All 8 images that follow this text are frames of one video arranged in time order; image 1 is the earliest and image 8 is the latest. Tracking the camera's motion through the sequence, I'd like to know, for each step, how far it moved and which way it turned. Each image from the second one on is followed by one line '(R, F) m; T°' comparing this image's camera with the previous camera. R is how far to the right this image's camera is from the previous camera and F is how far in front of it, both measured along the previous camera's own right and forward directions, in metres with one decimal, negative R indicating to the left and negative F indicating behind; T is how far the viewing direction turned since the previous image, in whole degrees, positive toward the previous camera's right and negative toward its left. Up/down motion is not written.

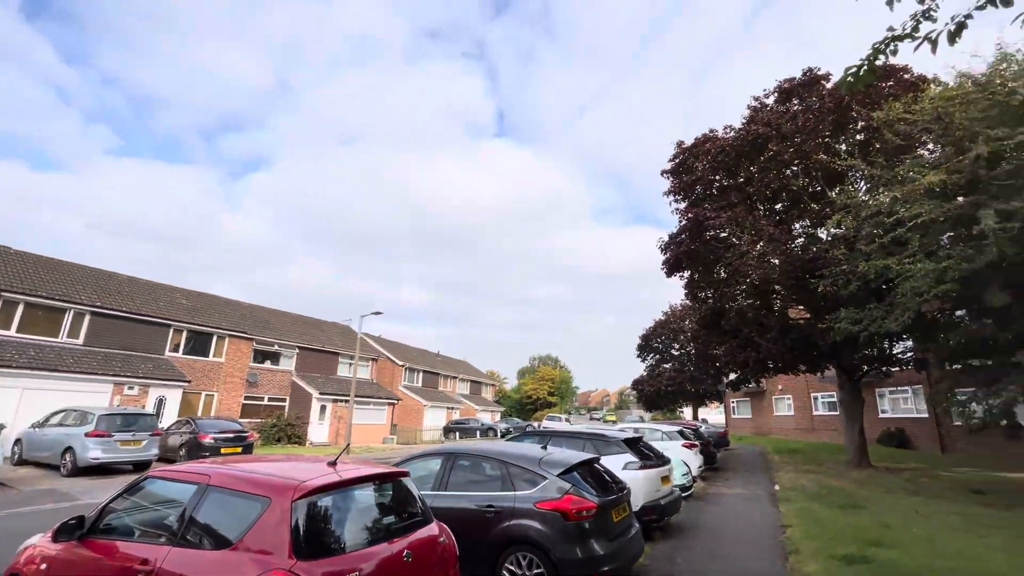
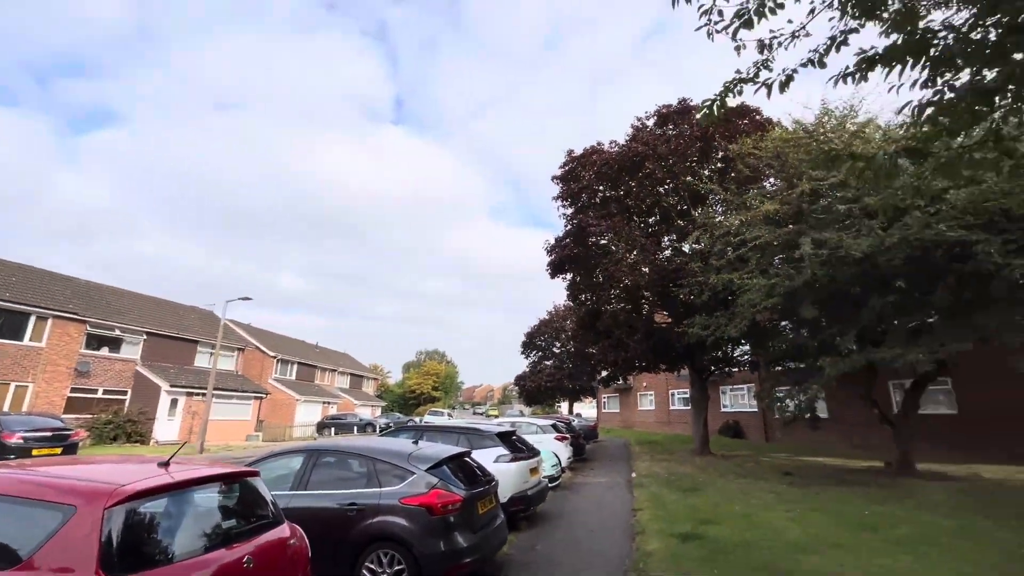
(+0.1, 0.0) m; +13°
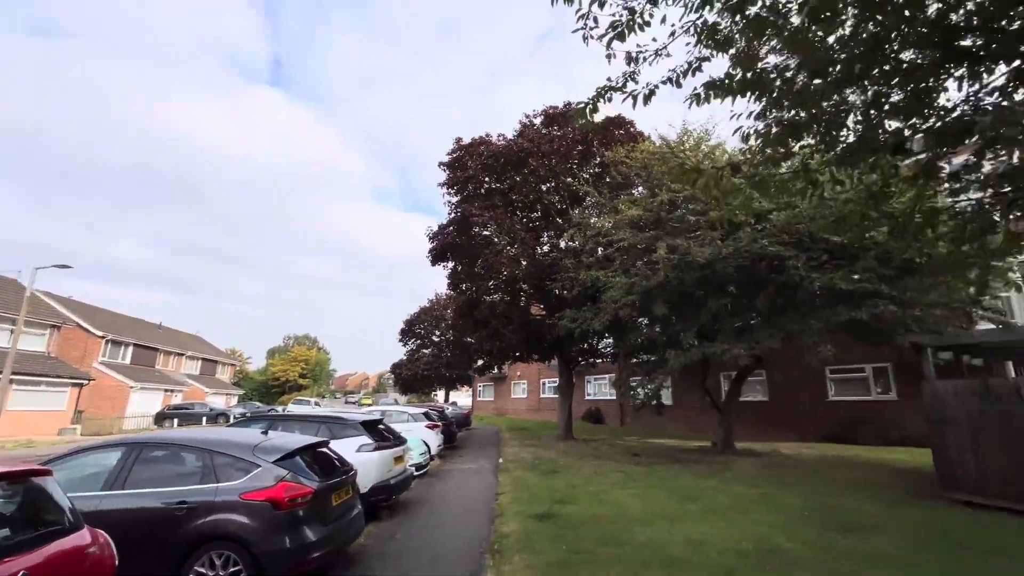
(+0.1, 0.0) m; +14°
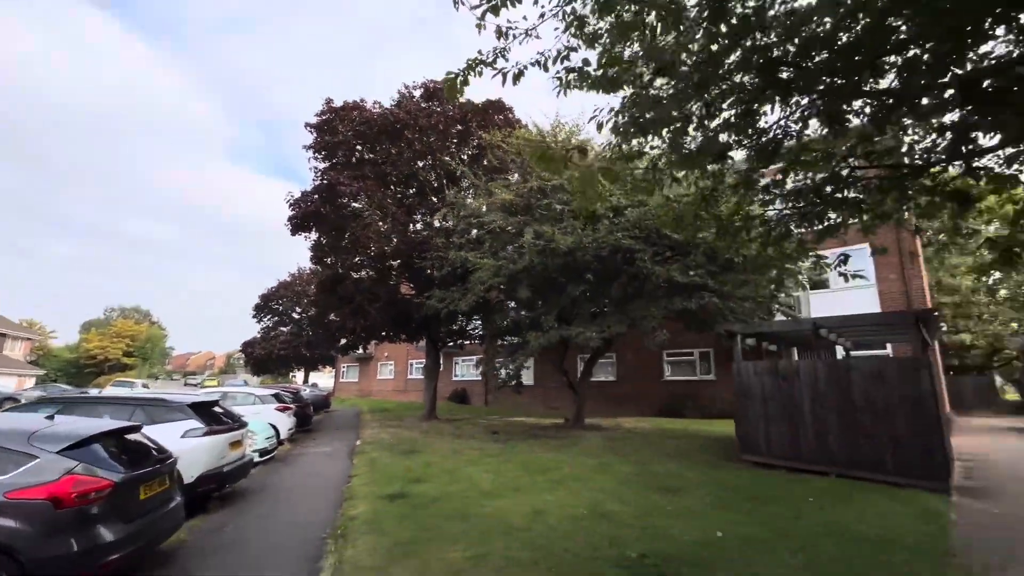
(+0.2, +0.1) m; +15°
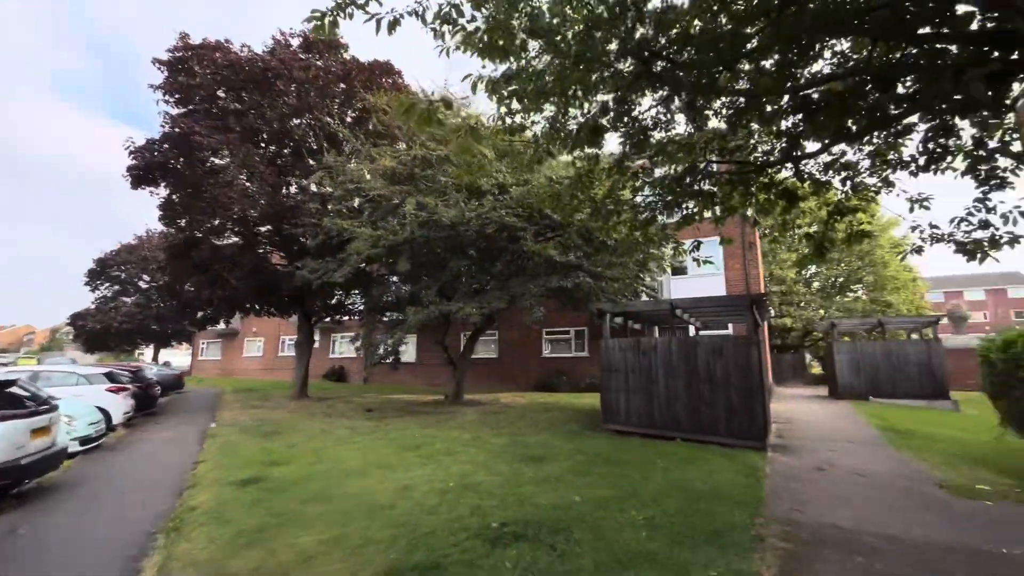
(+0.2, +0.1) m; +13°
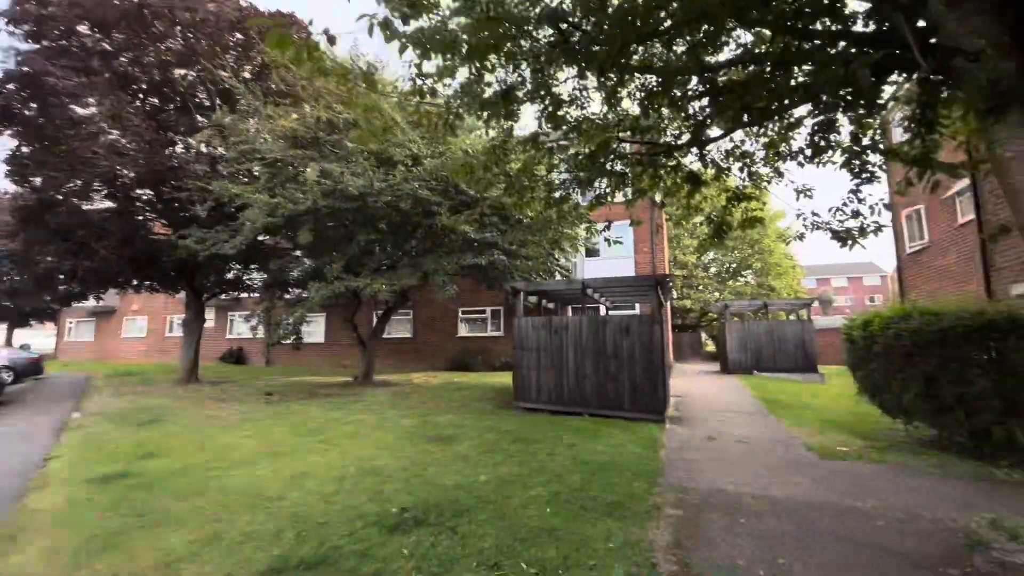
(+0.1, +0.2) m; +10°
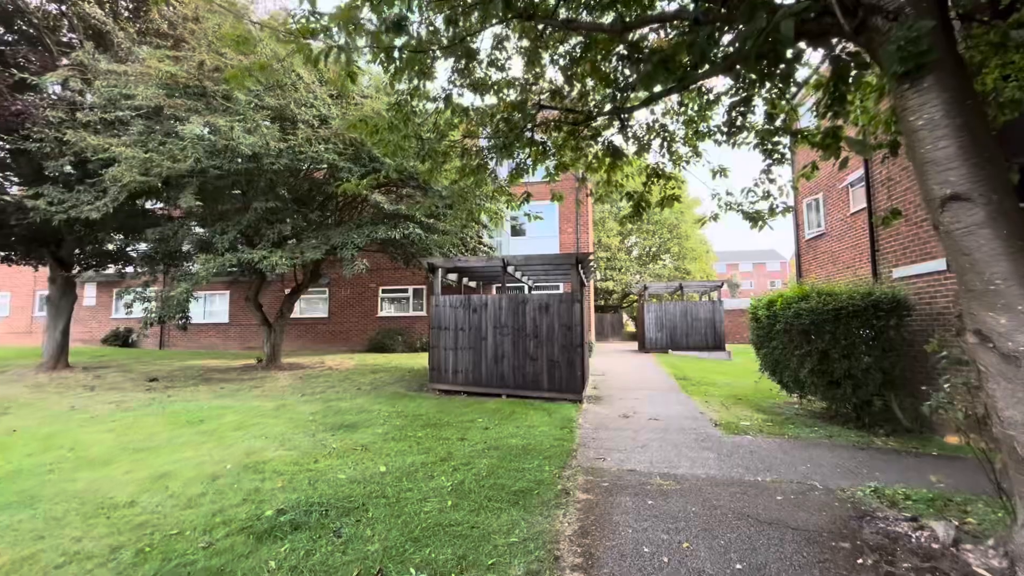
(+0.2, +0.4) m; +8°
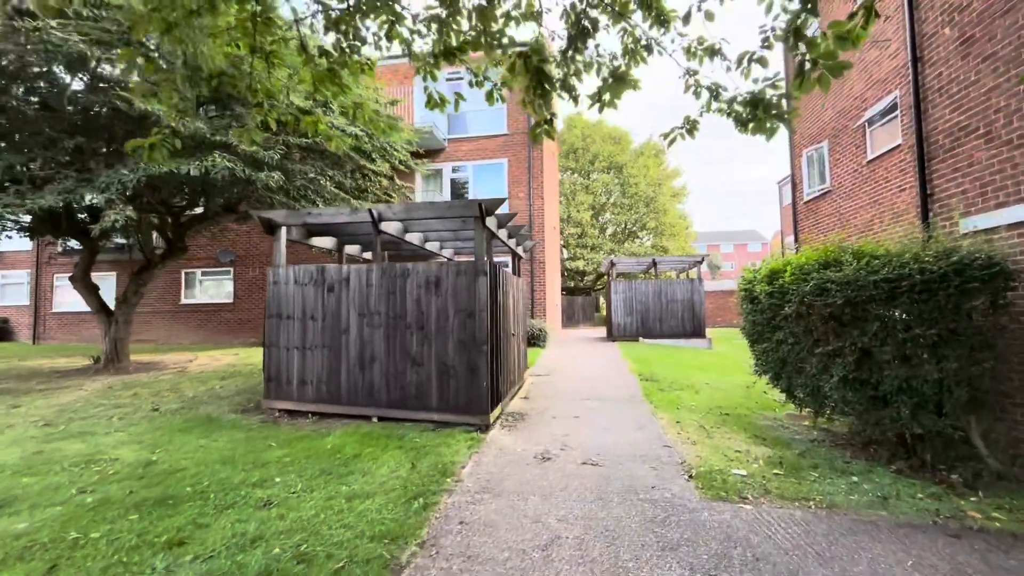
(+1.3, +3.0) m; +2°
